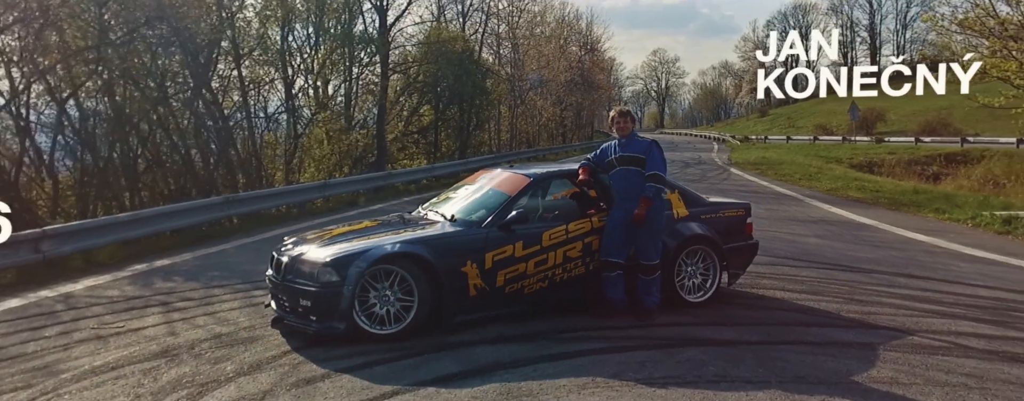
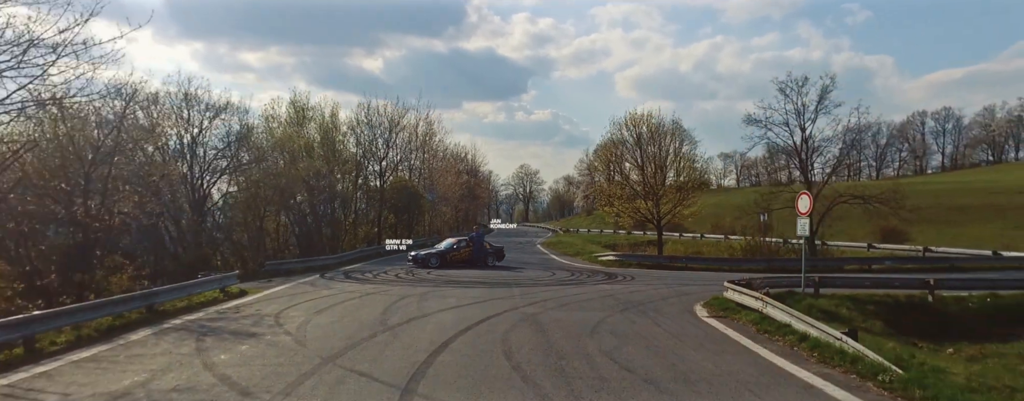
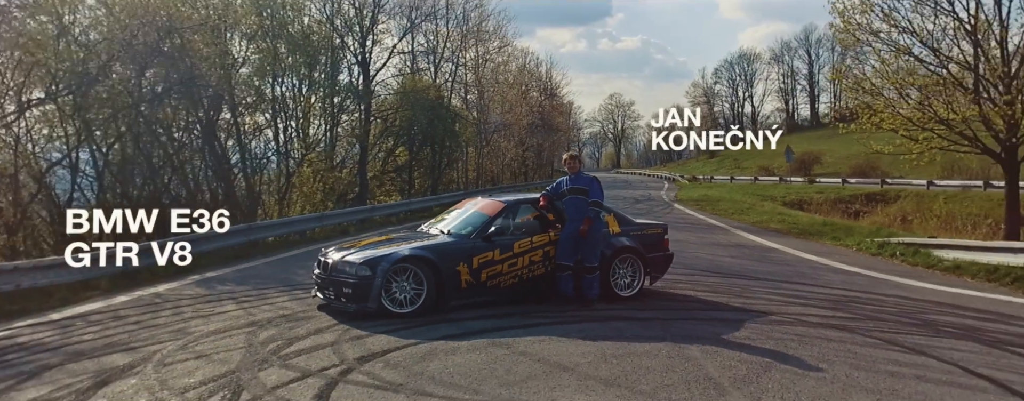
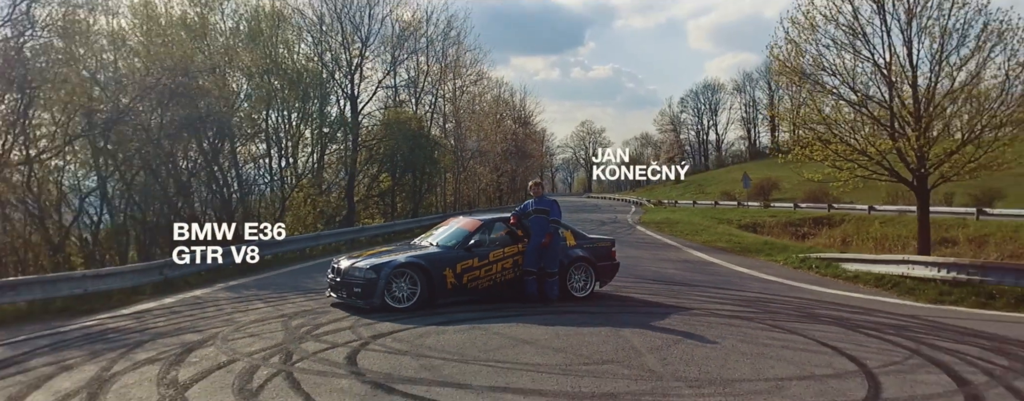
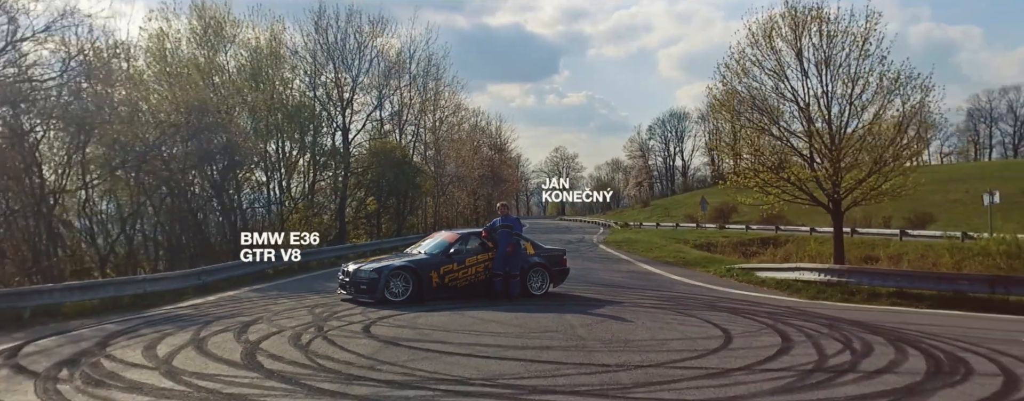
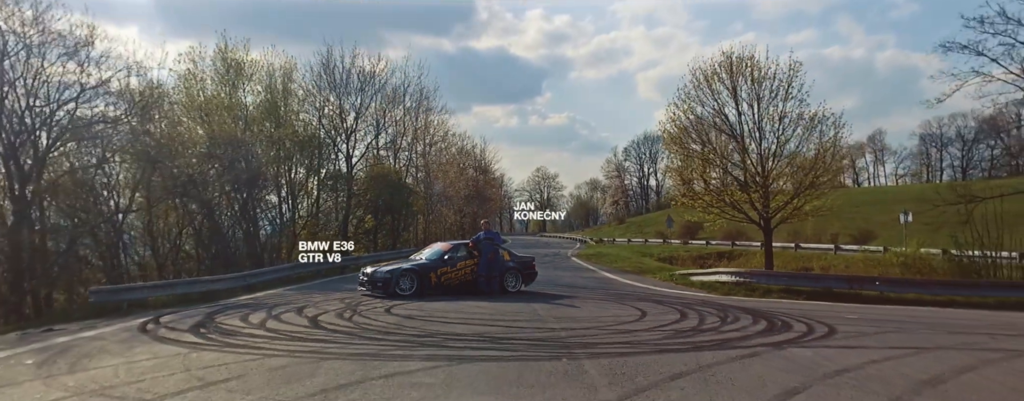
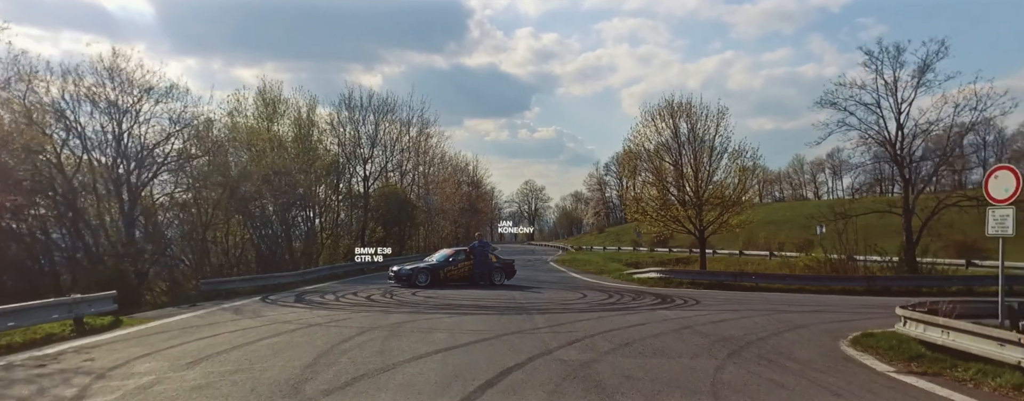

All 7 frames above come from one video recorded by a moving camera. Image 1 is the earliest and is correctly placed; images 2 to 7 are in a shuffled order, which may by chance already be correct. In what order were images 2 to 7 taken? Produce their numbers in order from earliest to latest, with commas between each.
3, 4, 5, 6, 7, 2
